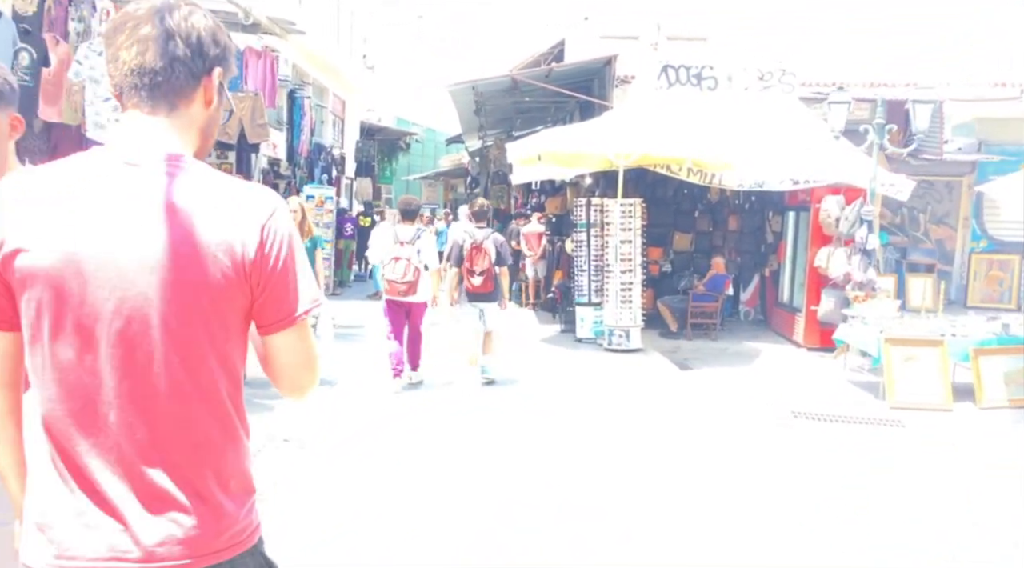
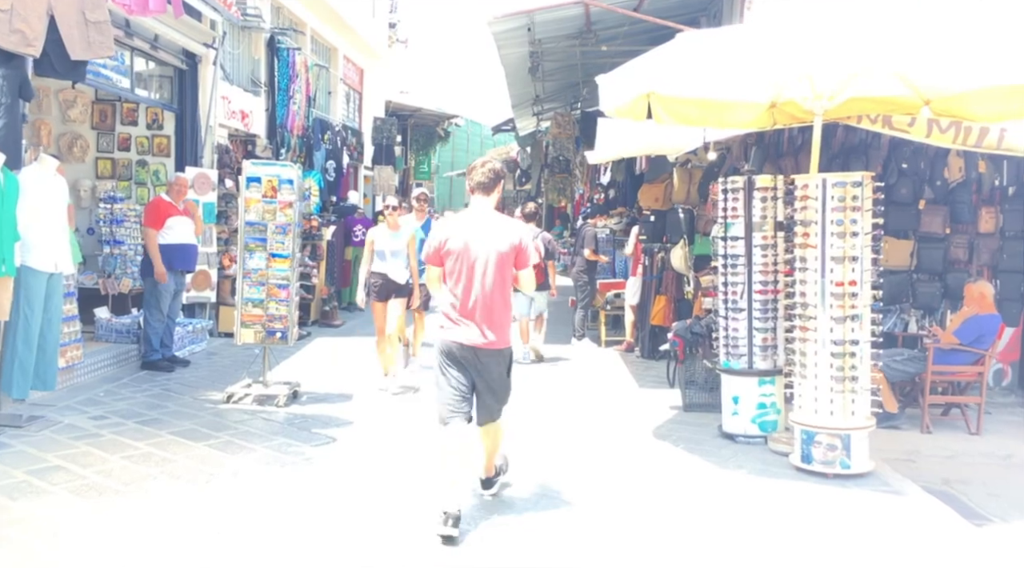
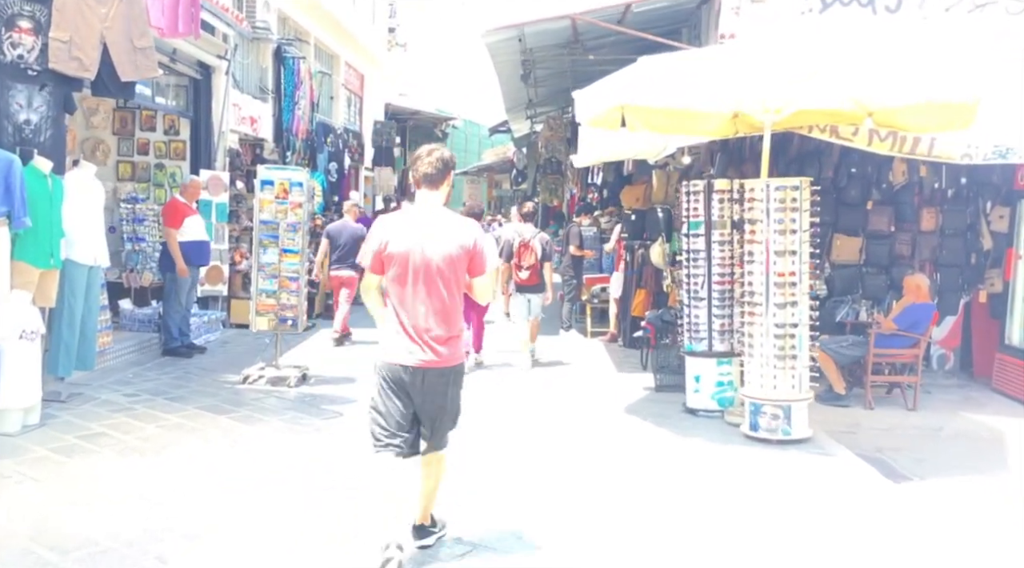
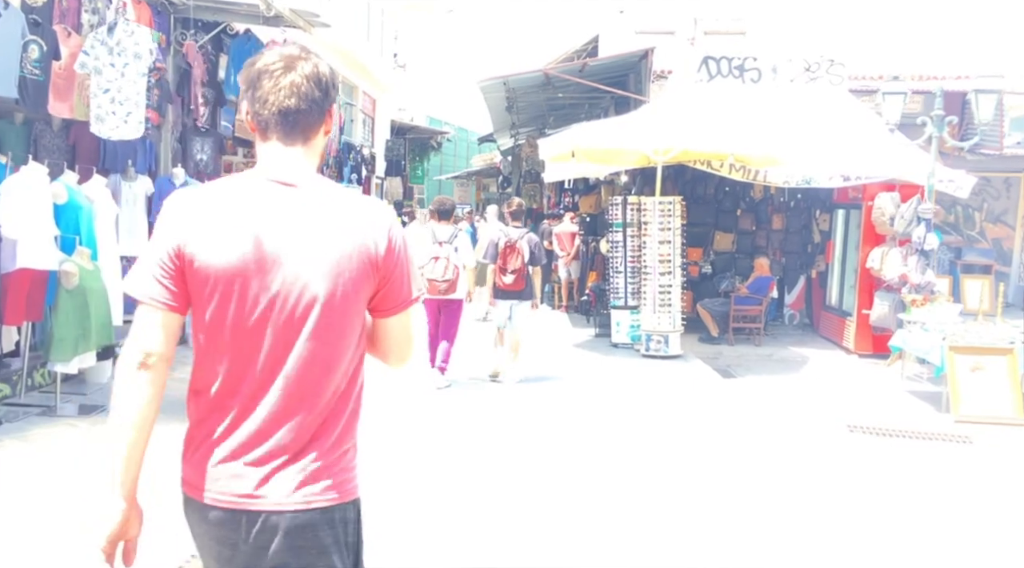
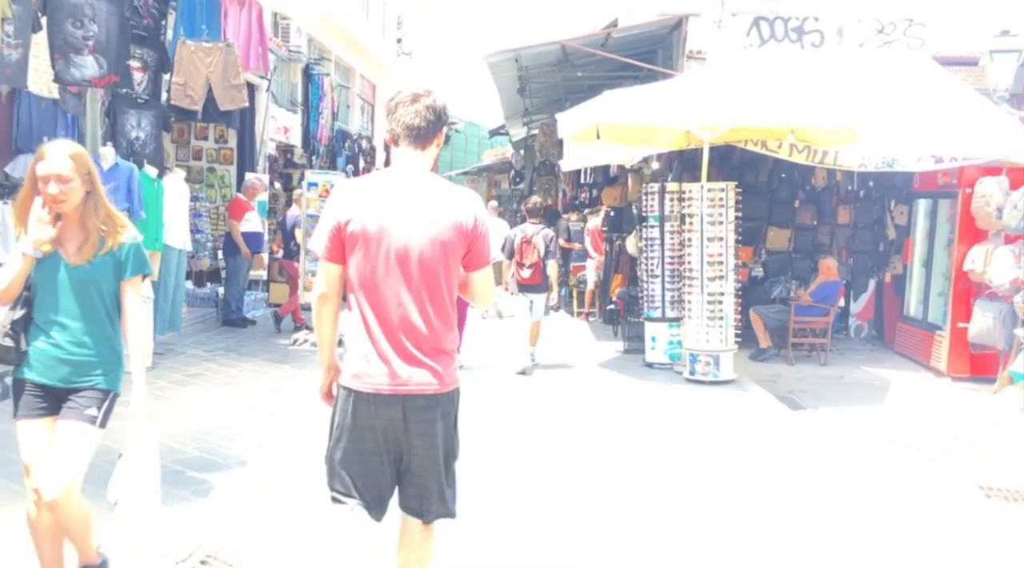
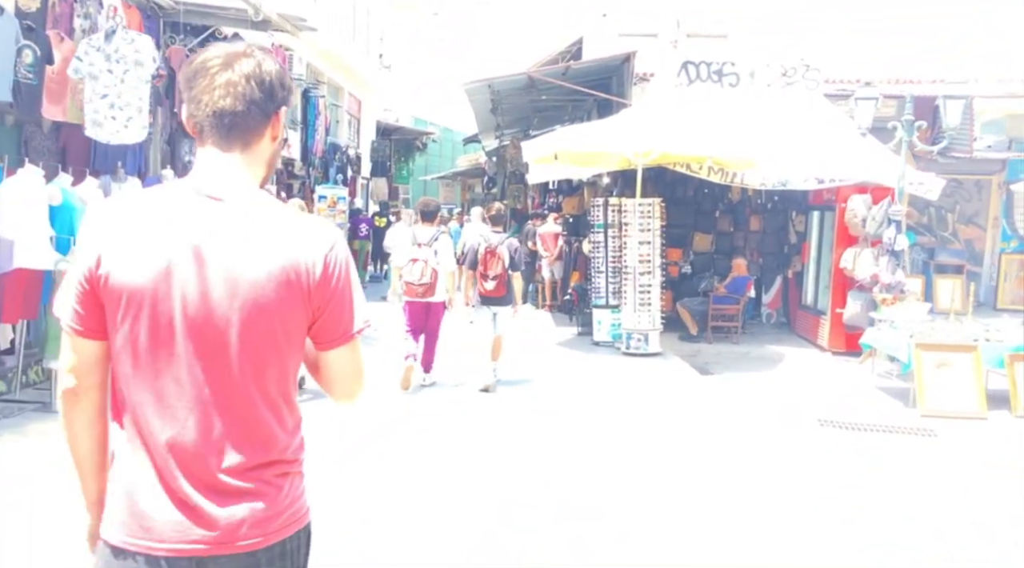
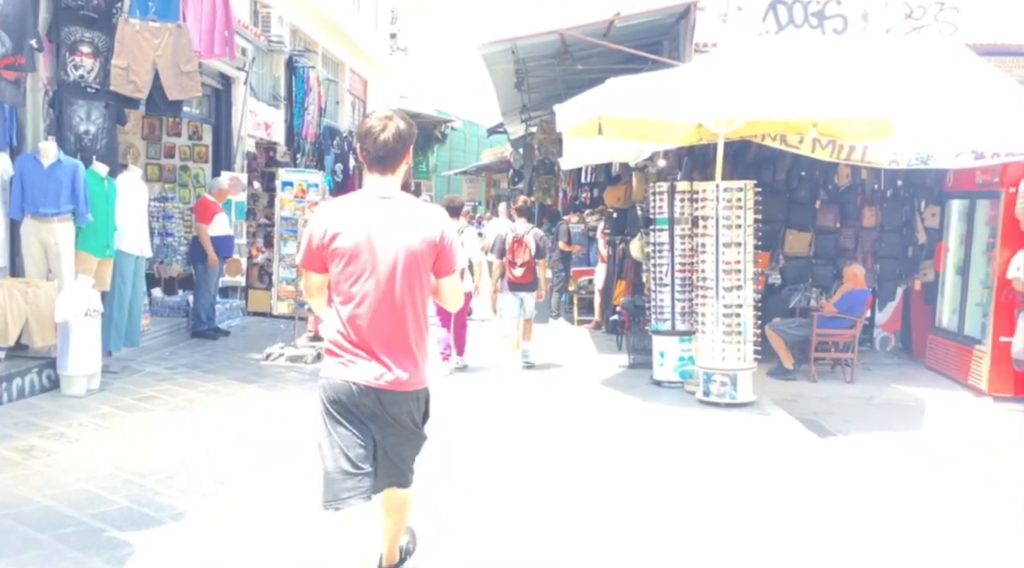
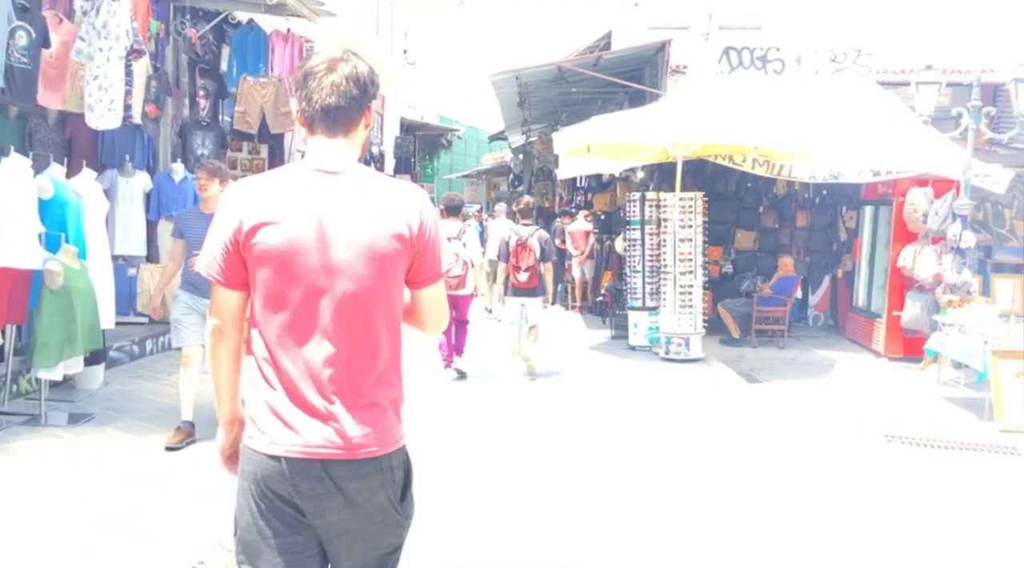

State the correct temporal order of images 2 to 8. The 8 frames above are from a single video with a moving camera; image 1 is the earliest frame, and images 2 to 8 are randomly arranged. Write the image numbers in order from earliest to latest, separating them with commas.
6, 4, 8, 5, 7, 3, 2
